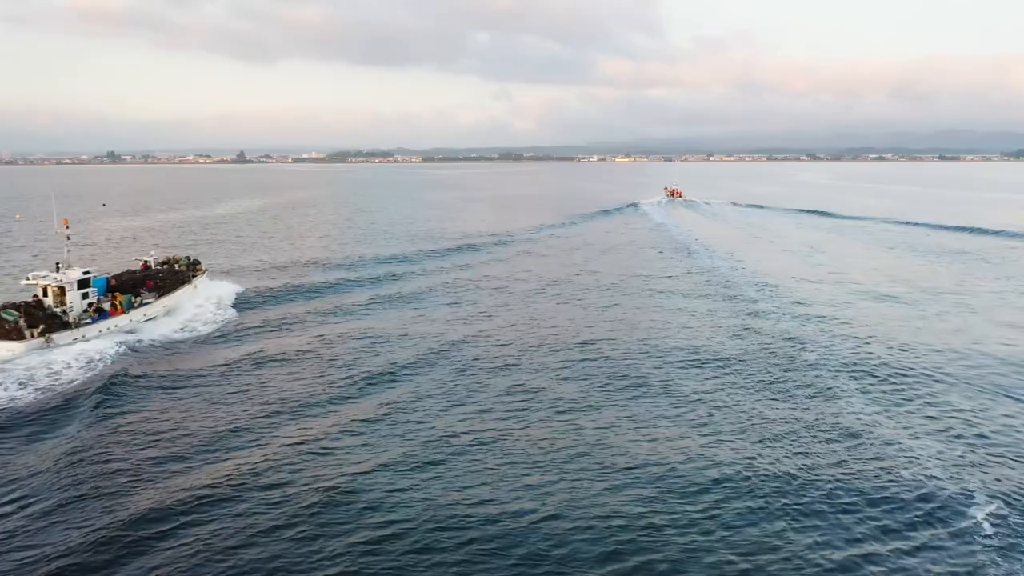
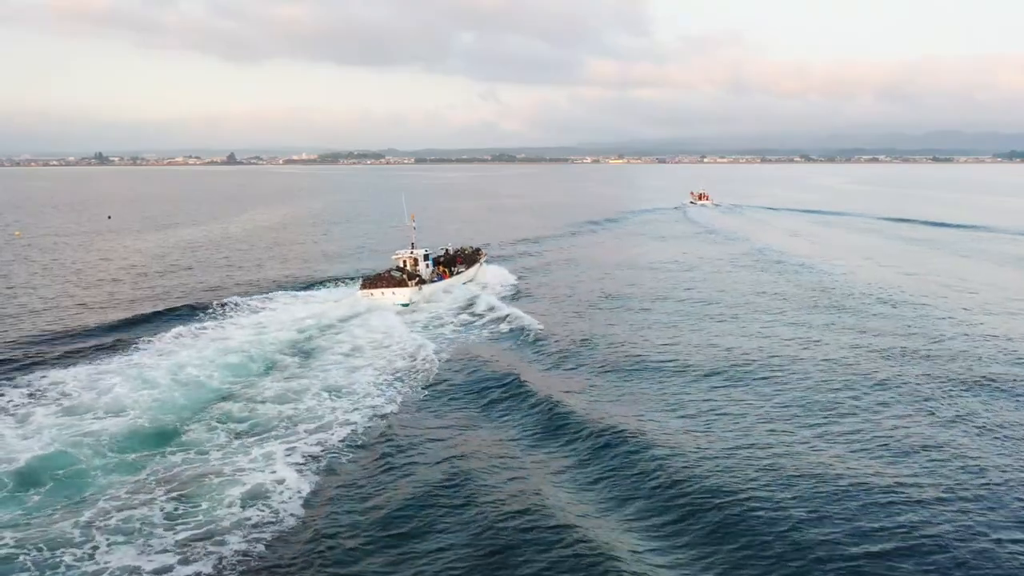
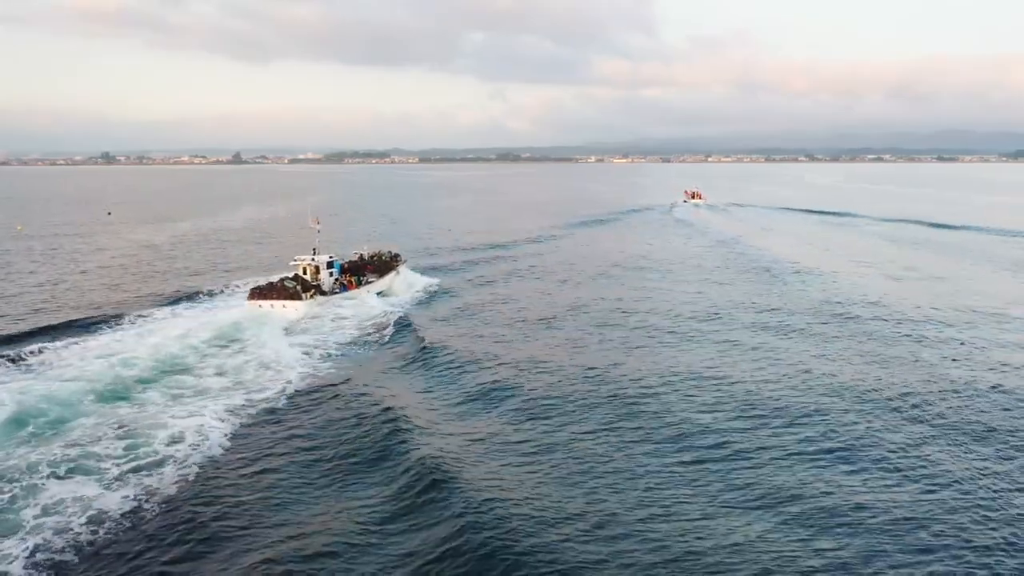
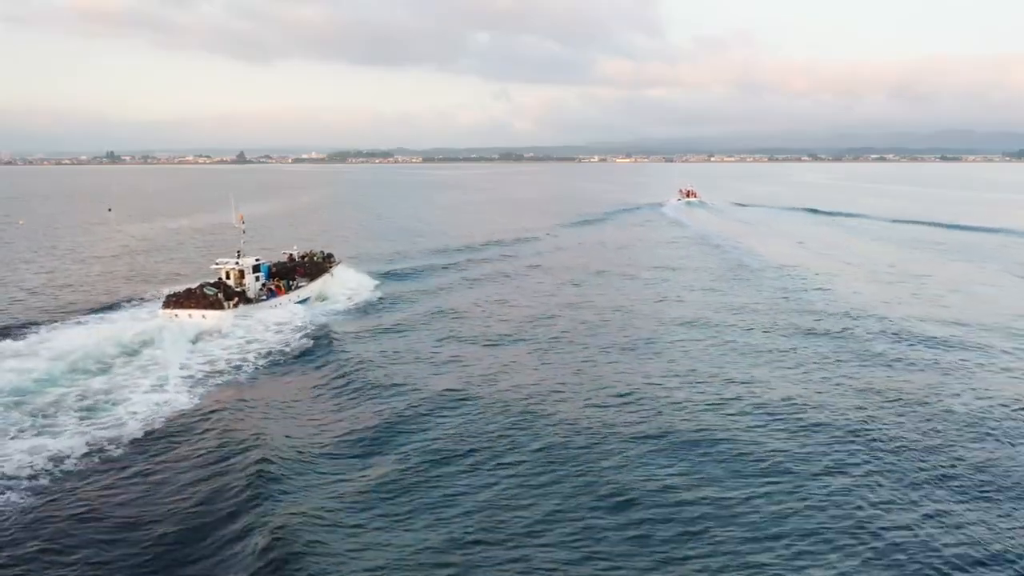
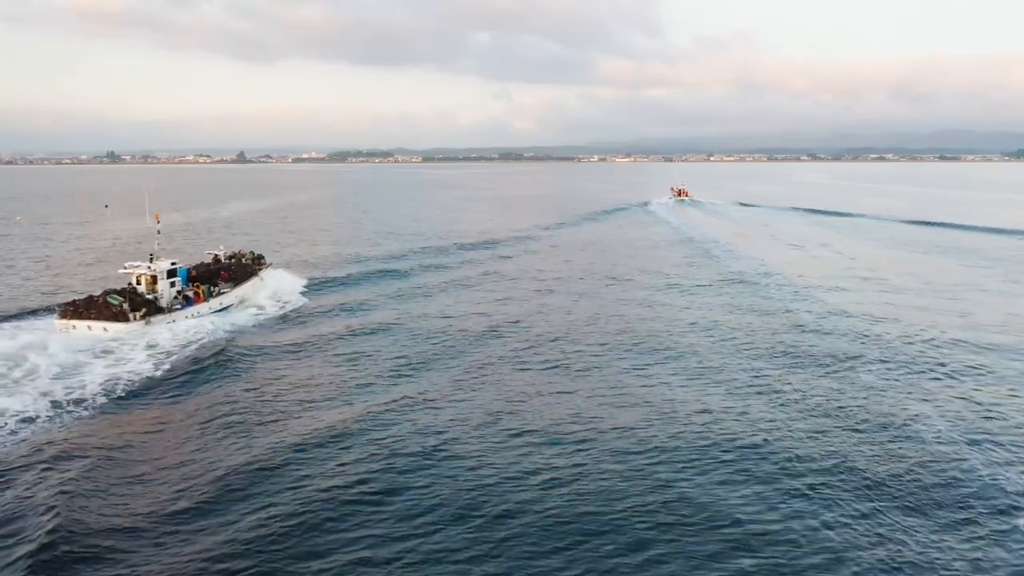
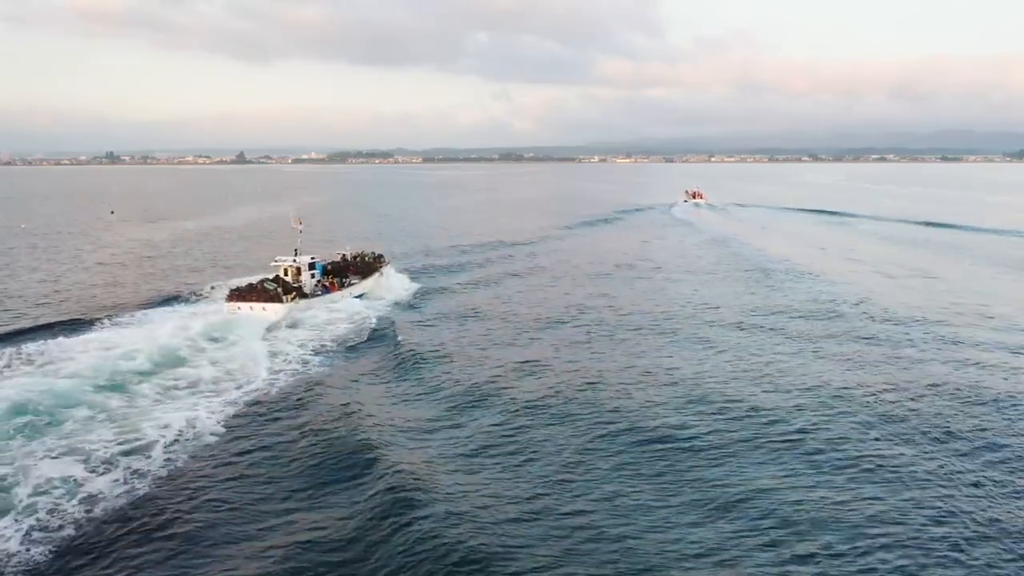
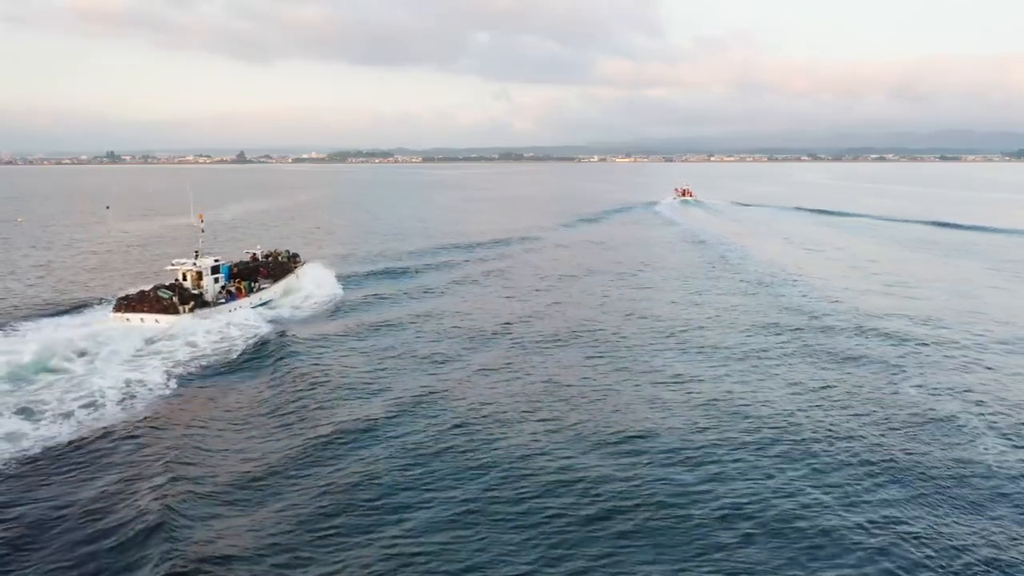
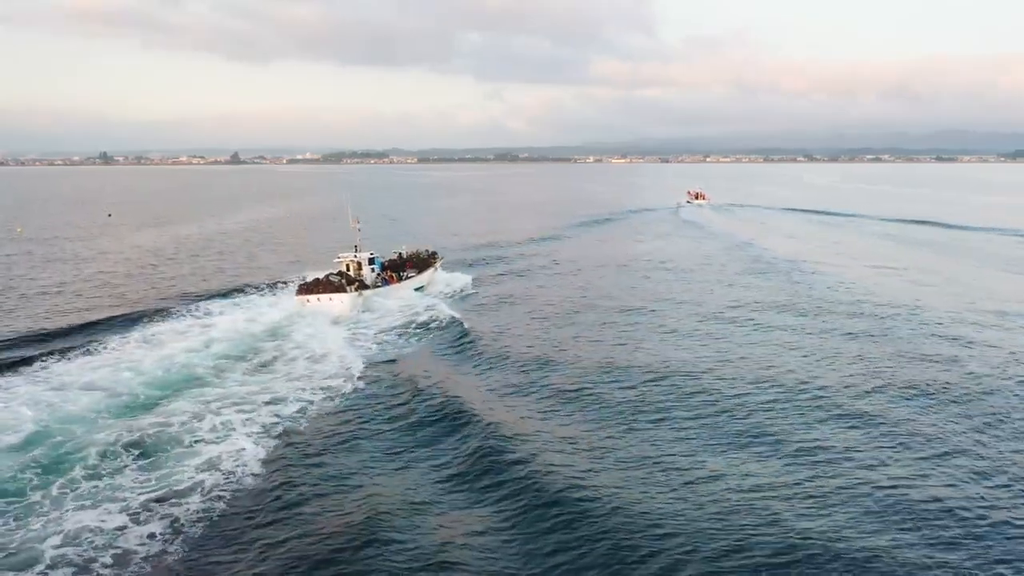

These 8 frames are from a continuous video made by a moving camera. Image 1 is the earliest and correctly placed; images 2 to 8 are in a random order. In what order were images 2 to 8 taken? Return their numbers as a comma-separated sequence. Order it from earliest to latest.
5, 7, 4, 6, 3, 8, 2
